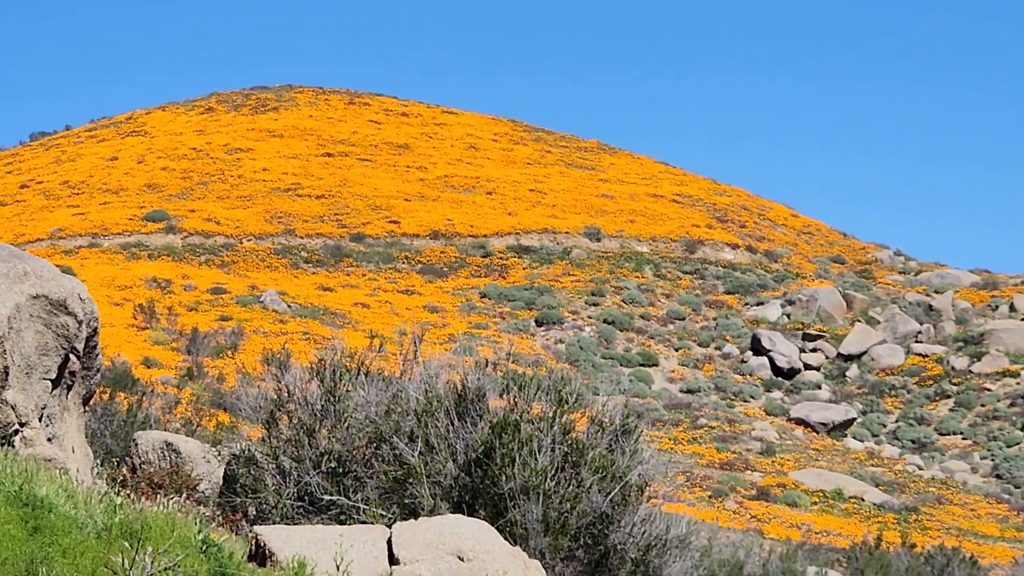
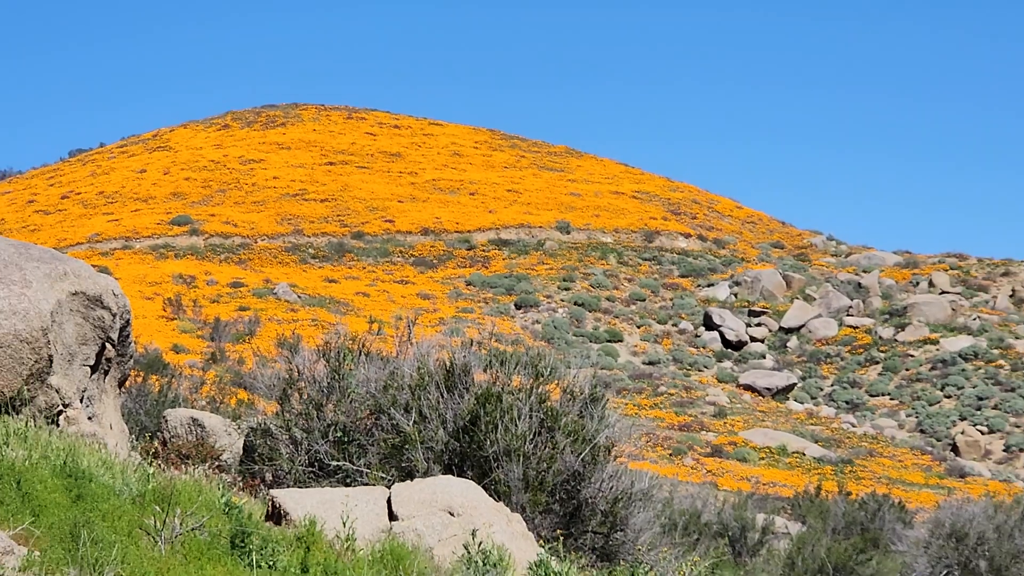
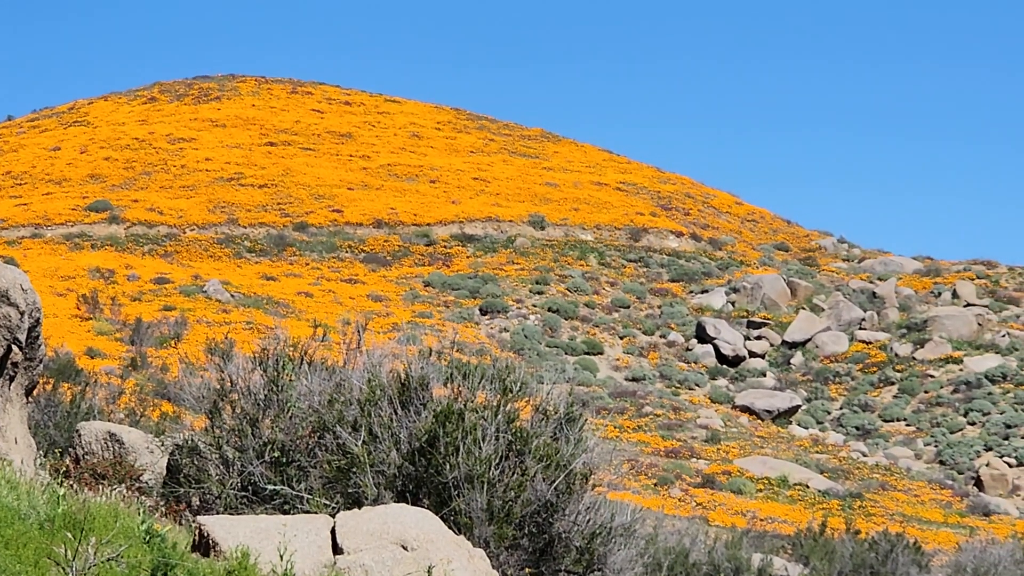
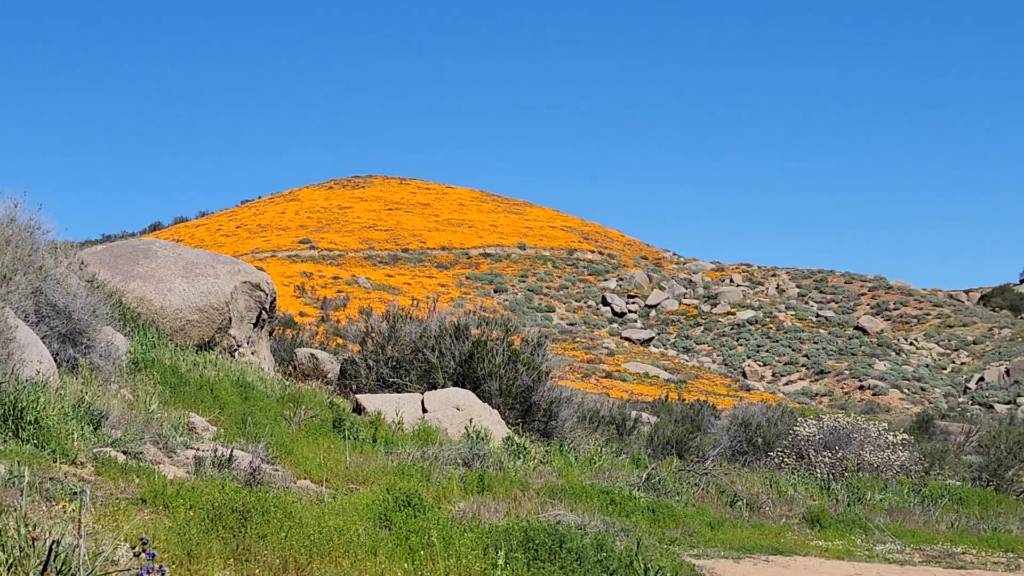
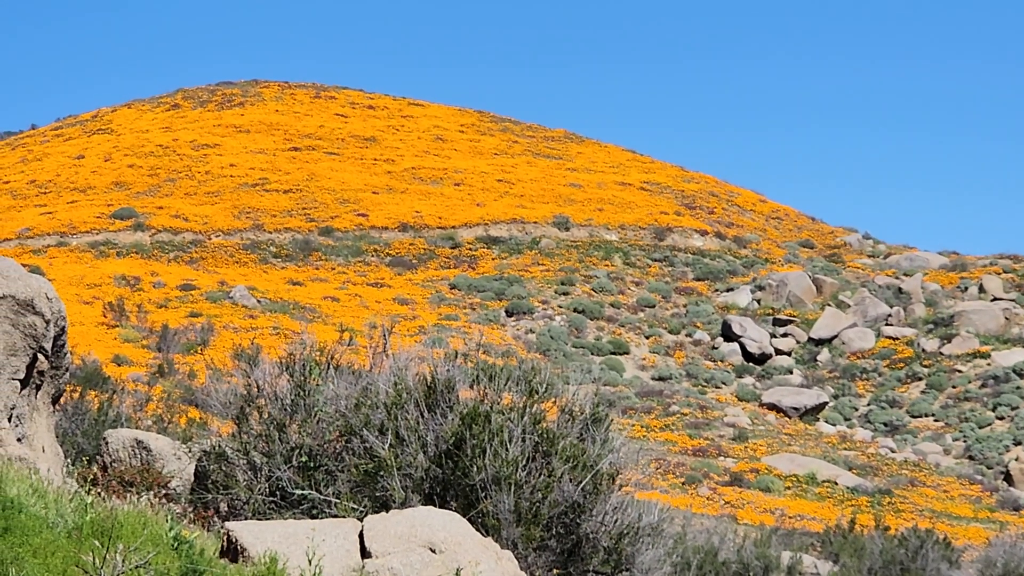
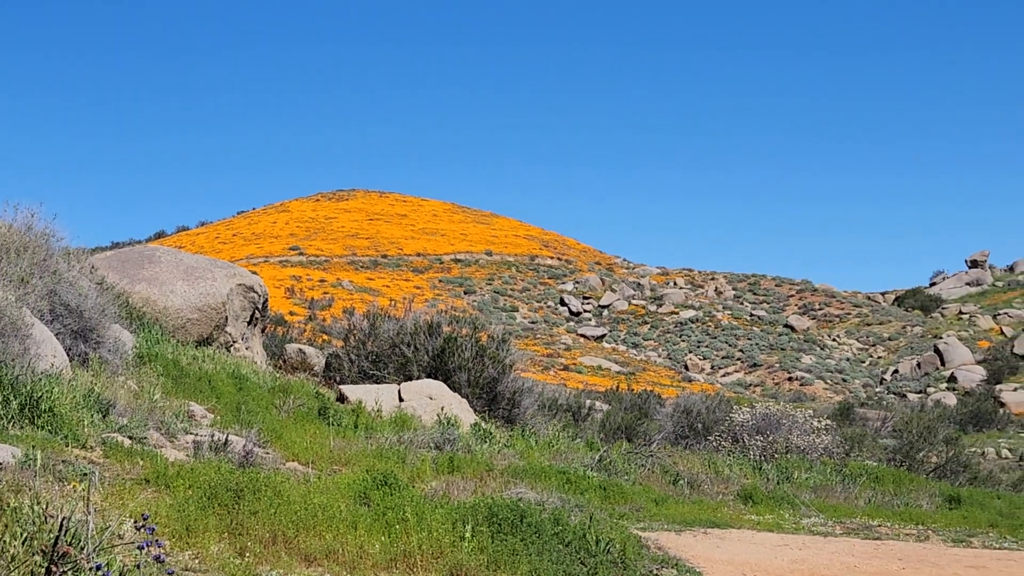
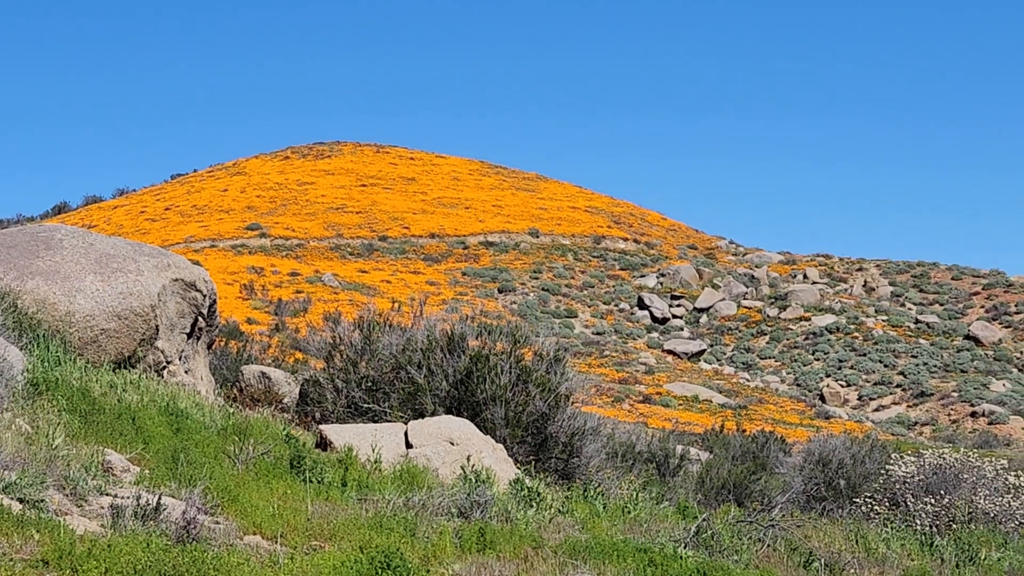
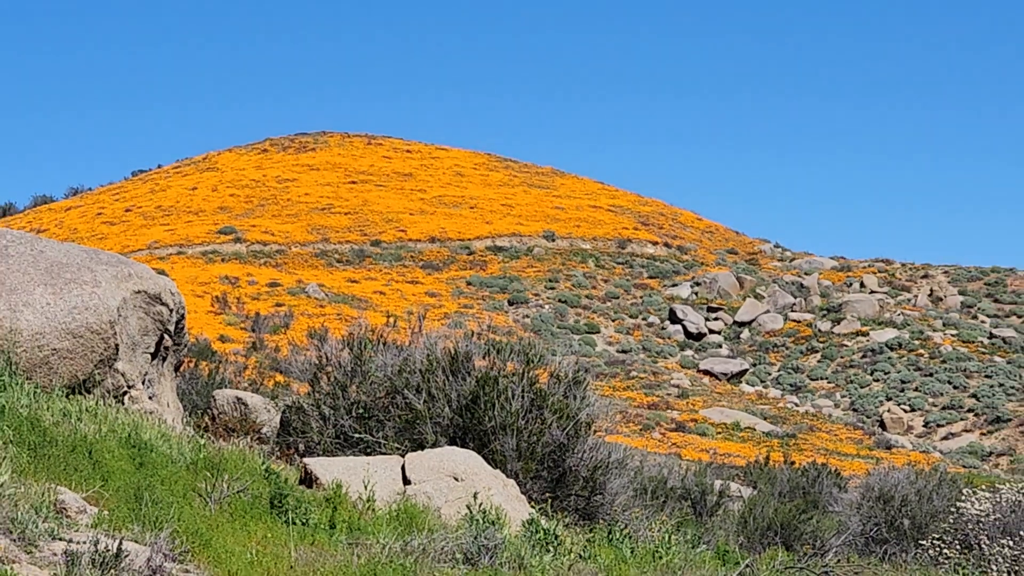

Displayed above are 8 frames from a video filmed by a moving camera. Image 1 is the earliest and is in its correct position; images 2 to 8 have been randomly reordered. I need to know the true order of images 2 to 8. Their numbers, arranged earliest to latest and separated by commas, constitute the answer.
3, 5, 2, 8, 7, 4, 6
